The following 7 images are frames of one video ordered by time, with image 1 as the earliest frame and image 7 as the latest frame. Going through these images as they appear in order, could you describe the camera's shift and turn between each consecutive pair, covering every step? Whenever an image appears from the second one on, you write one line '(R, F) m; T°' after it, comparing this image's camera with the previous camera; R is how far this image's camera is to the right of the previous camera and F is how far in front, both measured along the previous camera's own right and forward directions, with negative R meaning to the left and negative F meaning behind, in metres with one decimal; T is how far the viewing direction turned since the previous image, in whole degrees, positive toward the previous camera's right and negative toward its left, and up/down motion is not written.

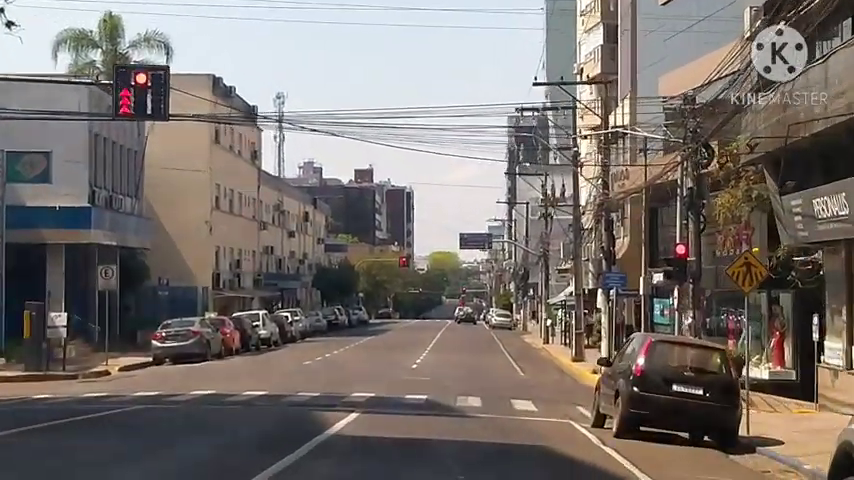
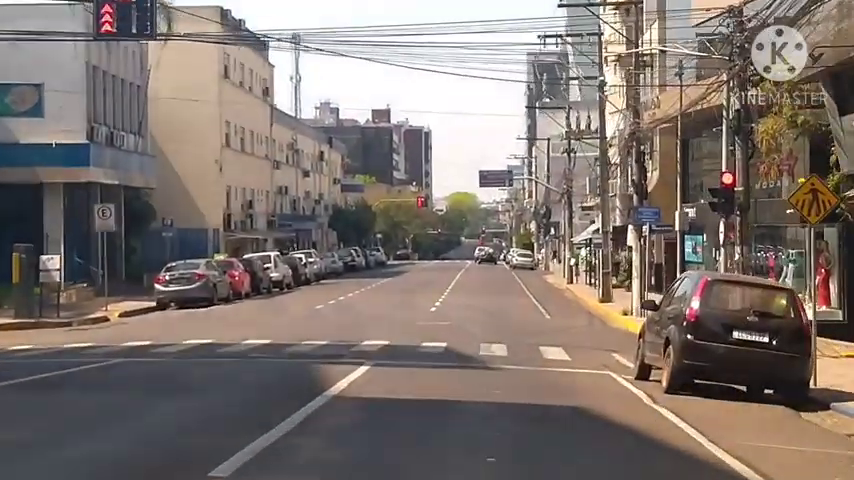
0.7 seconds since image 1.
(0.0, +2.4) m; -1°
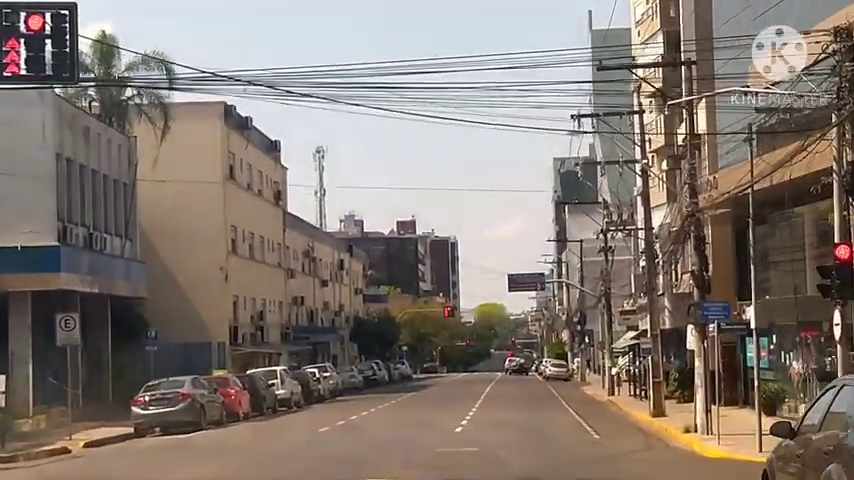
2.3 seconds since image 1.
(+0.1, +5.6) m; -1°
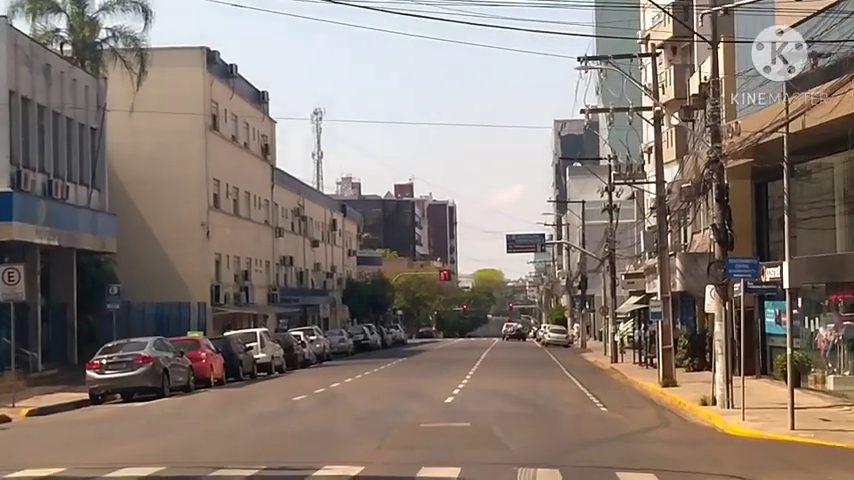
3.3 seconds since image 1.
(+0.2, +3.4) m; 0°
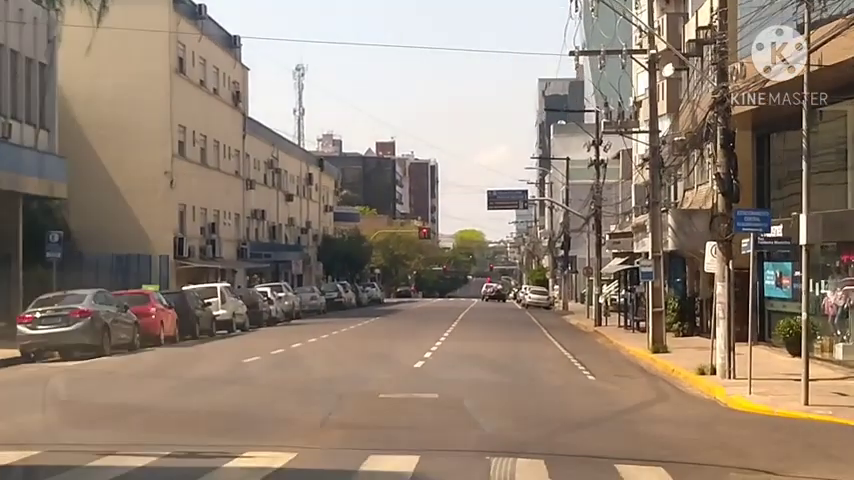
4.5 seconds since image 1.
(+0.2, +2.9) m; +1°
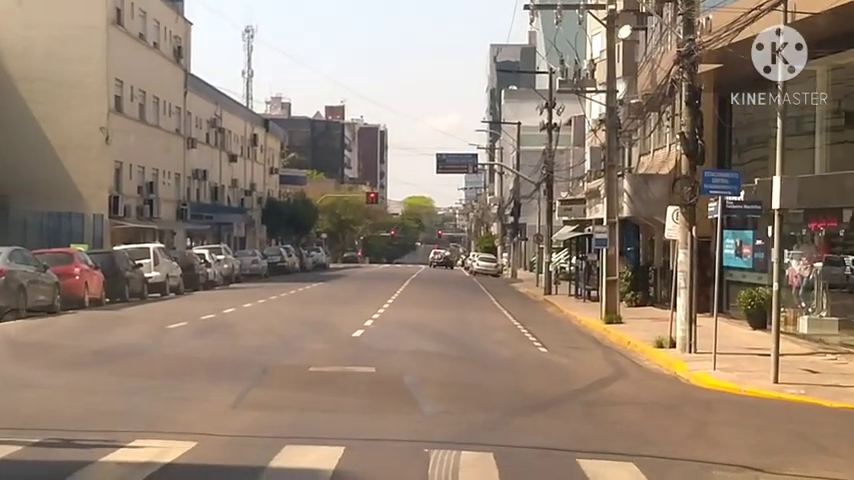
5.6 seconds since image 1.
(+0.1, +1.8) m; +2°
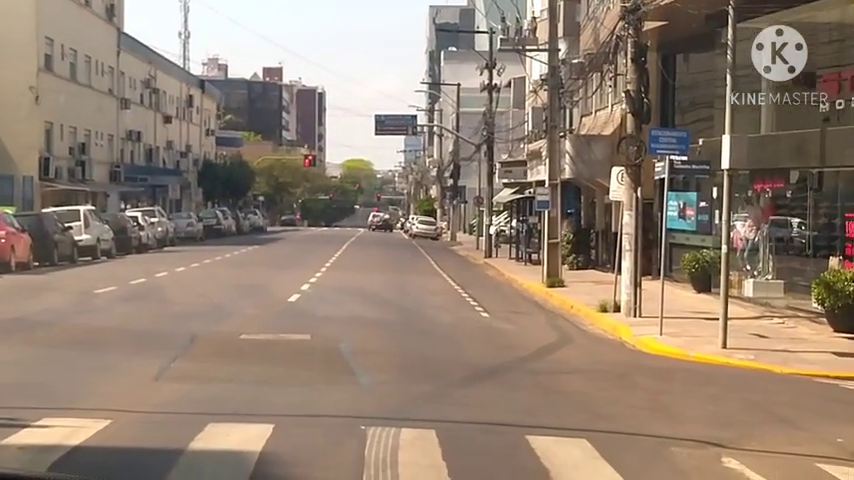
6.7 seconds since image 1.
(0.0, +0.7) m; +2°
